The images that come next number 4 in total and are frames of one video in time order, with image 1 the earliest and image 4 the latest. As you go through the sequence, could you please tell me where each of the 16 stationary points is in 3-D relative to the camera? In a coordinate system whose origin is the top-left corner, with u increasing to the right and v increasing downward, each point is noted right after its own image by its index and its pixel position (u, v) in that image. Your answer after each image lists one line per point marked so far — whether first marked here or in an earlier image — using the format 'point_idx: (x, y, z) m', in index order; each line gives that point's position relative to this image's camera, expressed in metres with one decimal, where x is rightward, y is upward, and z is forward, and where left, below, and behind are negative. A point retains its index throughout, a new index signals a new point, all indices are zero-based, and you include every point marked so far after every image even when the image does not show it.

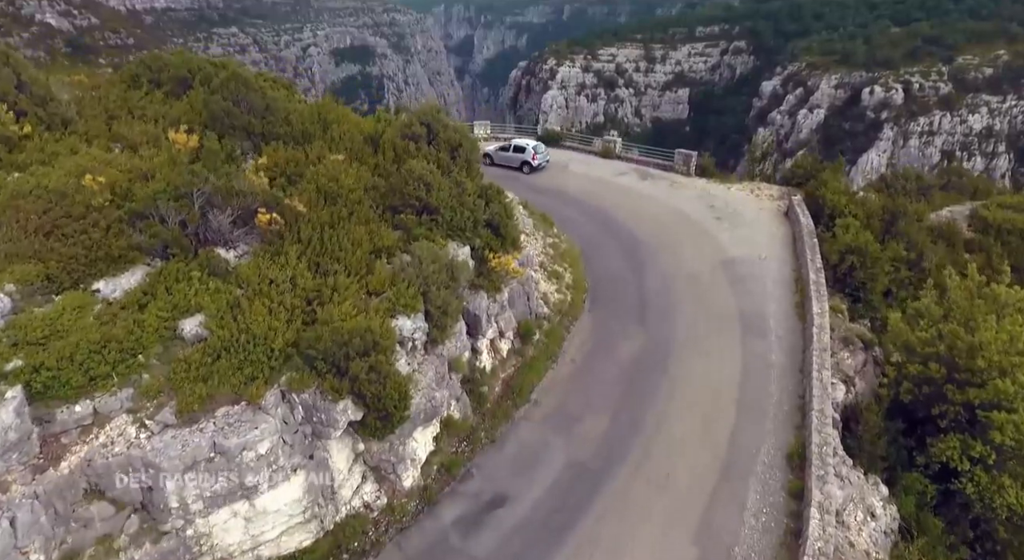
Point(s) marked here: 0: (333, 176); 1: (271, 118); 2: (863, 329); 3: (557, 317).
0: (-3.7, +2.1, +12.1) m
1: (-5.7, +3.8, +13.6) m
2: (+8.8, -1.3, +14.6) m
3: (+1.1, -0.9, +14.3) m
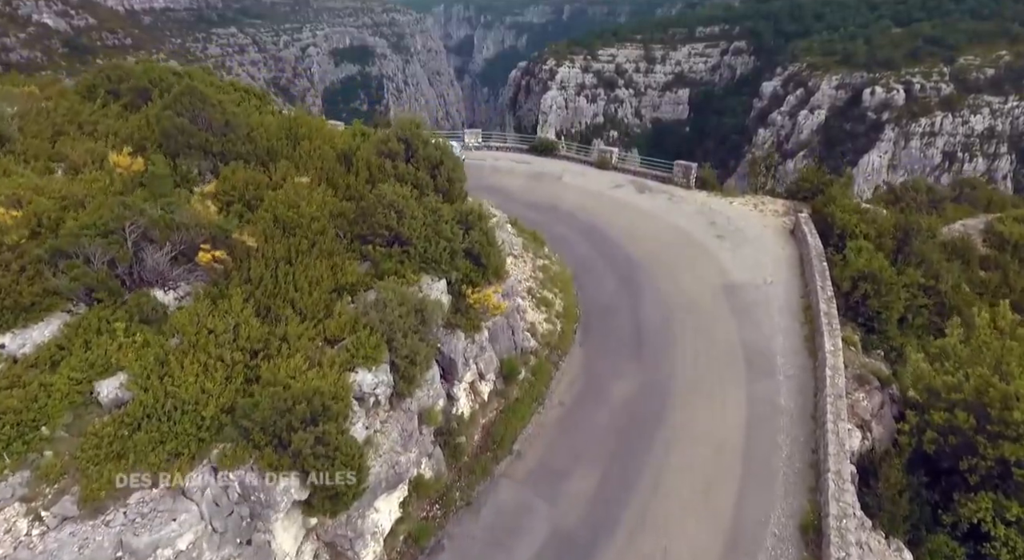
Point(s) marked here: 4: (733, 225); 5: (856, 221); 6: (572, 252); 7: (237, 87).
0: (-4.1, +1.4, +10.9) m
1: (-6.0, +3.1, +12.4) m
2: (+8.4, -1.9, +13.4) m
3: (+0.7, -1.6, +13.1) m
4: (+7.2, +1.8, +18.9) m
5: (+10.0, +1.7, +17.0) m
6: (+1.8, +0.9, +18.0) m
7: (-8.0, +5.6, +17.0) m
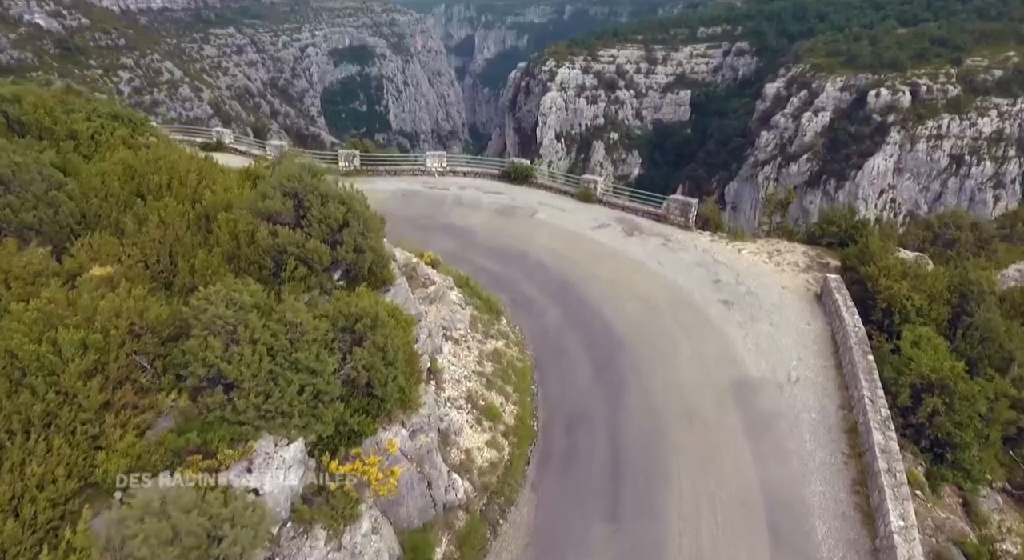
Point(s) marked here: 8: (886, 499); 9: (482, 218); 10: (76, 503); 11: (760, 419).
0: (-5.3, -0.5, +7.0) m
1: (-7.2, +1.2, +8.5) m
2: (+7.2, -3.8, +9.4) m
3: (-0.5, -3.5, +9.2) m
4: (+5.9, -0.1, +15.0) m
5: (+8.8, -0.2, +13.0) m
6: (+0.6, -1.0, +14.0) m
7: (-9.3, +3.8, +13.0) m
8: (+5.4, -3.1, +8.5) m
9: (-1.0, +2.1, +19.6) m
10: (-4.1, -2.1, +5.5) m
11: (+4.5, -2.6, +10.6) m
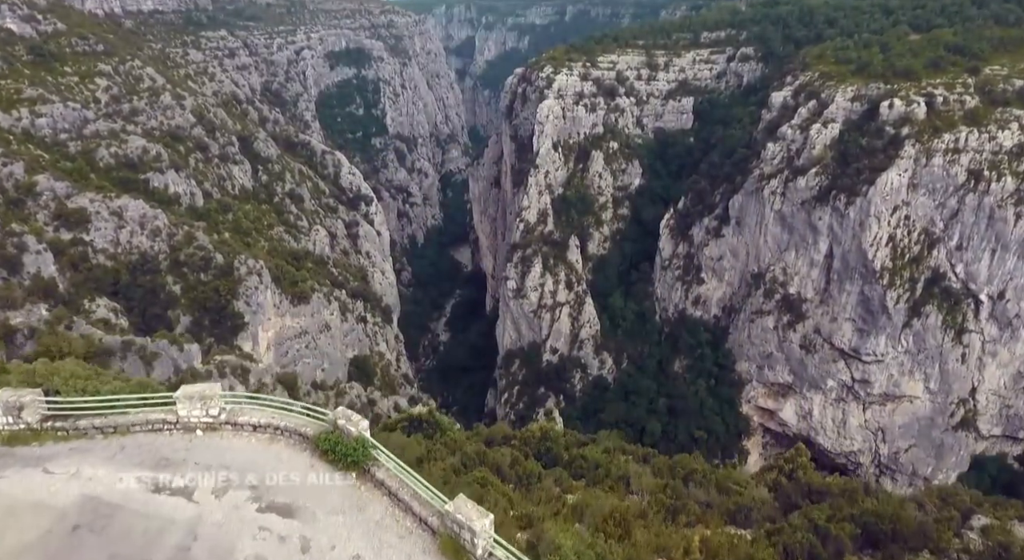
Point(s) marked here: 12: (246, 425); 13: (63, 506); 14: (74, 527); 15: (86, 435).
0: (-9.0, -7.9, -4.5) m
1: (-10.9, -6.2, -2.9) m
2: (+3.5, -11.3, -2.1) m
3: (-4.1, -10.9, -2.3) m
4: (+2.3, -7.6, +3.5) m
5: (+5.2, -7.6, +1.5) m
6: (-3.0, -8.5, +2.6) m
7: (-12.9, -3.7, +1.6) m
8: (+1.8, -10.5, -3.0) m
9: (-4.6, -5.3, +8.2) m
10: (-7.8, -9.5, -6.0) m
11: (+0.9, -10.0, -0.9) m
12: (-5.6, -3.1, +12.0) m
13: (-8.1, -4.1, +10.5) m
14: (-7.6, -4.3, +10.2) m
15: (-8.8, -3.2, +12.0) m
